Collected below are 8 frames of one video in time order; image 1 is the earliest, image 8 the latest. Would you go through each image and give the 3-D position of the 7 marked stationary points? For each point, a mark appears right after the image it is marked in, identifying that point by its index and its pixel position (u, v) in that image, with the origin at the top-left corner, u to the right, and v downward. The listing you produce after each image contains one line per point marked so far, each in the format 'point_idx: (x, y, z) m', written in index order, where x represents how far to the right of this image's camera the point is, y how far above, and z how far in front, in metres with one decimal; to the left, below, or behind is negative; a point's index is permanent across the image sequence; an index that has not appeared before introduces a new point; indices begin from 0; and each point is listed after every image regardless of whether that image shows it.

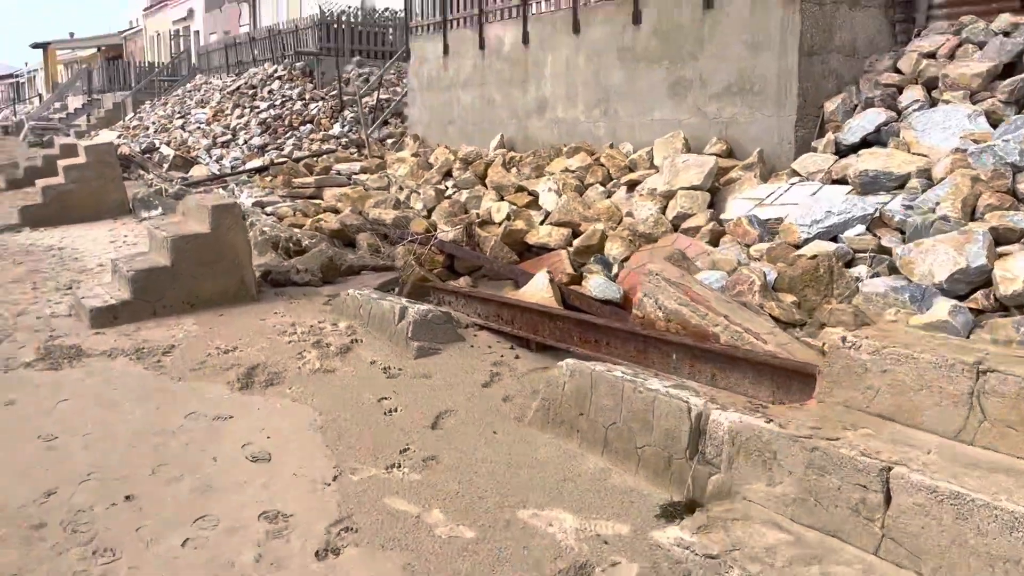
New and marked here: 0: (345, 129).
0: (-2.9, +2.8, +14.9) m
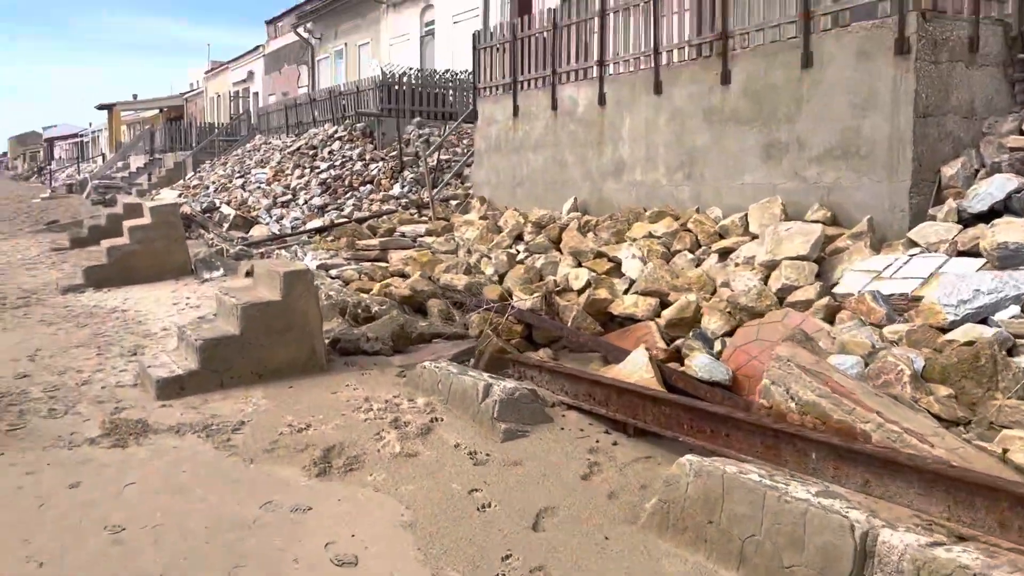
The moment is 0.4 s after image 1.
0: (-1.9, +1.7, +14.8) m
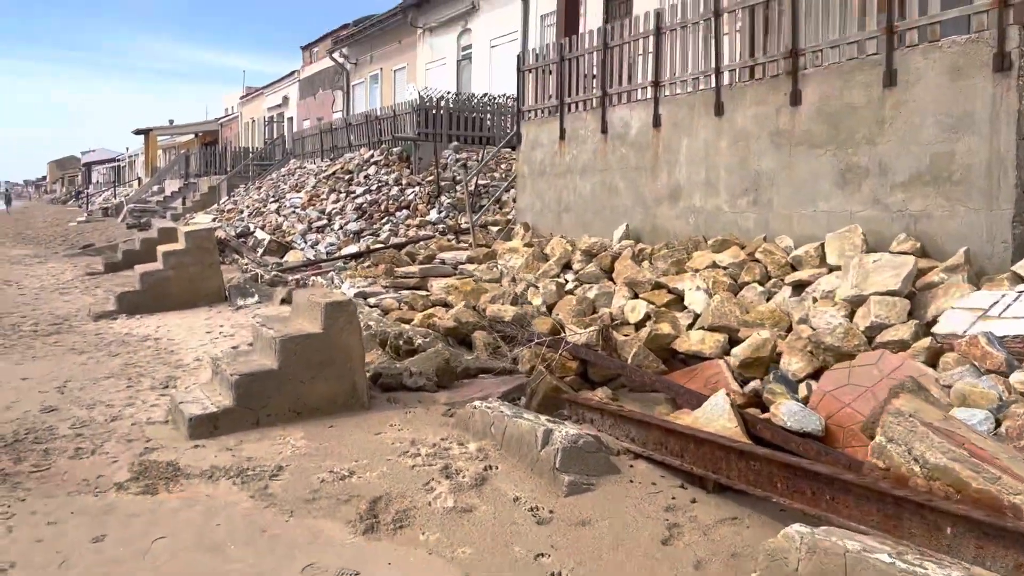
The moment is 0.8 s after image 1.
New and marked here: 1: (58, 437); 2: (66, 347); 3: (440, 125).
0: (-1.2, +1.2, +14.5) m
1: (-3.0, -1.0, +5.6) m
2: (-4.7, -0.6, +8.9) m
3: (-1.3, +3.1, +16.1) m
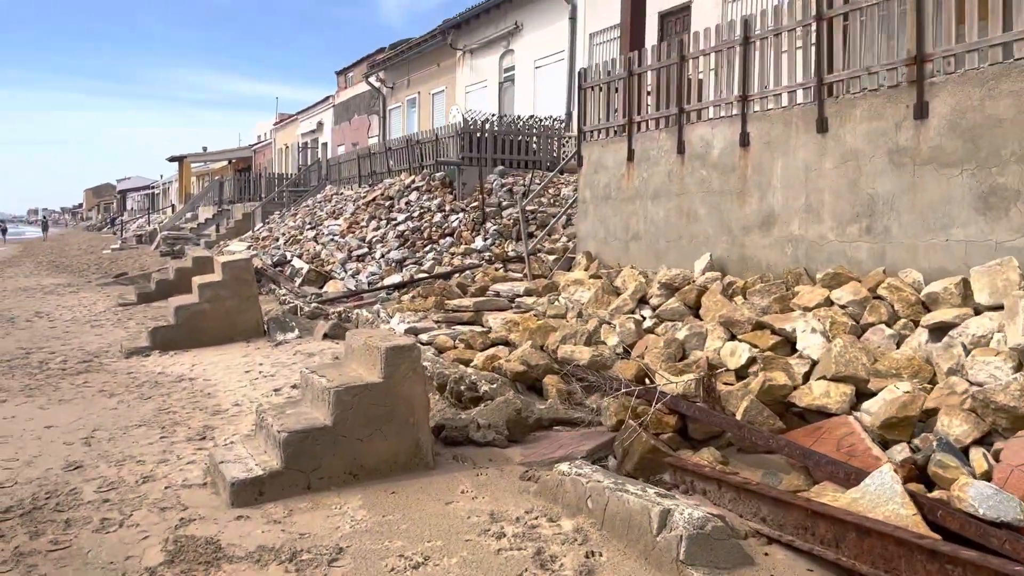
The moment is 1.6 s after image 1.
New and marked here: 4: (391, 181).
0: (-0.4, +0.7, +13.7) m
1: (-2.5, -1.2, +4.9) m
2: (-4.1, -1.0, +8.3) m
3: (-0.5, +2.5, +15.5) m
4: (-2.5, +2.2, +17.5) m
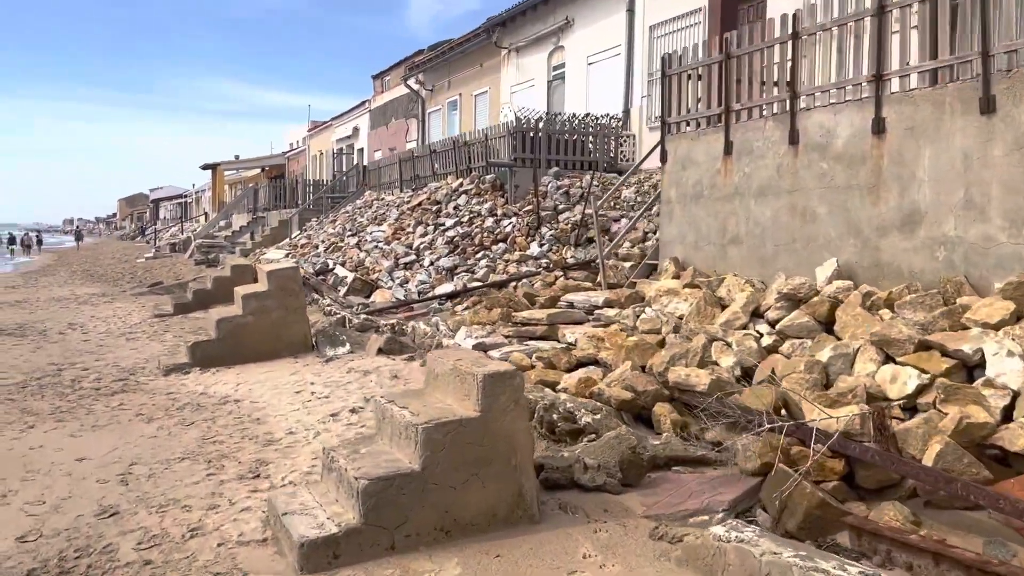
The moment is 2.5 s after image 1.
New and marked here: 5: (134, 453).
0: (+0.5, +0.6, +12.8) m
1: (-1.9, -1.3, +4.0) m
2: (-3.3, -1.1, +7.5) m
3: (+0.5, +2.4, +14.6) m
4: (-1.5, +2.0, +16.7) m
5: (-2.7, -1.2, +6.1) m
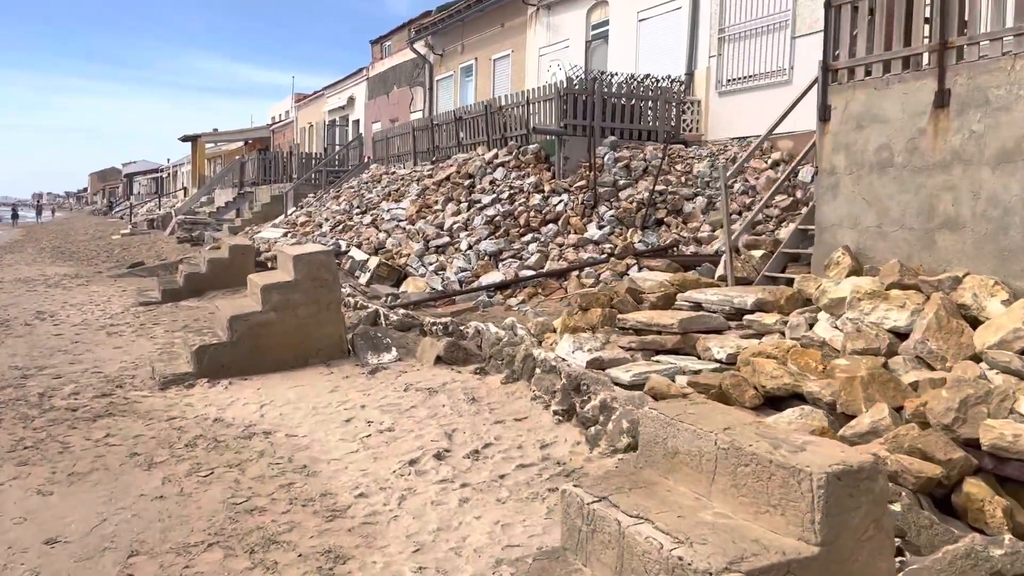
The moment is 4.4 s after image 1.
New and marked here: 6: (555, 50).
0: (+1.2, +0.7, +10.8) m
1: (-0.9, -1.4, +2.0) m
2: (-2.5, -1.0, +5.4) m
3: (+1.2, +2.5, +12.5) m
4: (-0.8, +2.3, +14.6) m
5: (-1.8, -1.2, +4.1) m
6: (+0.9, +4.8, +17.0) m
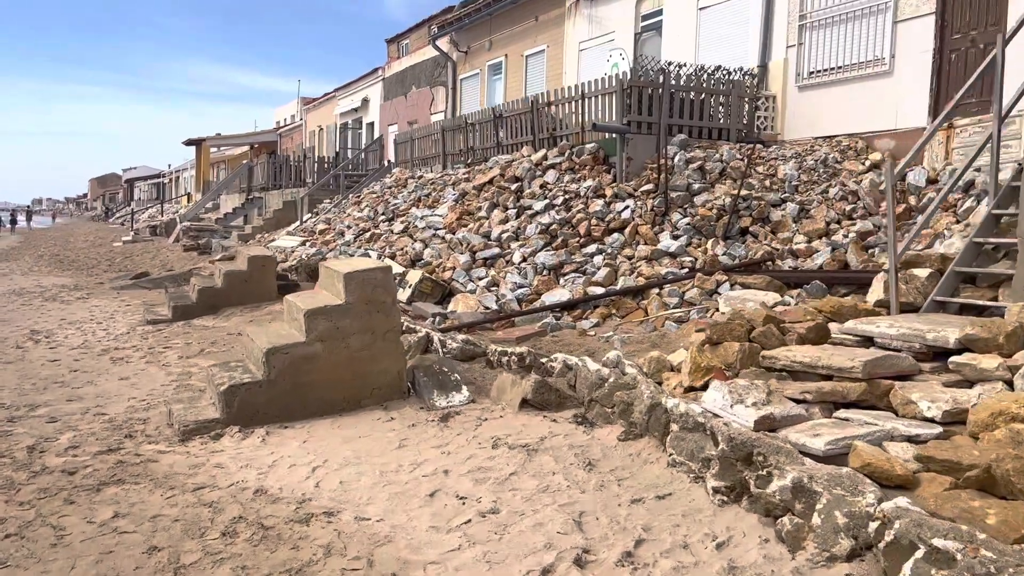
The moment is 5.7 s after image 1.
0: (+2.0, +0.5, +9.4) m
1: (-0.2, -1.5, +0.6) m
2: (-1.8, -1.2, +4.0) m
3: (+1.9, +2.3, +11.1) m
4: (-0.1, +2.0, +13.2) m
5: (-1.1, -1.3, +2.6) m
6: (+1.6, +4.5, +15.7) m
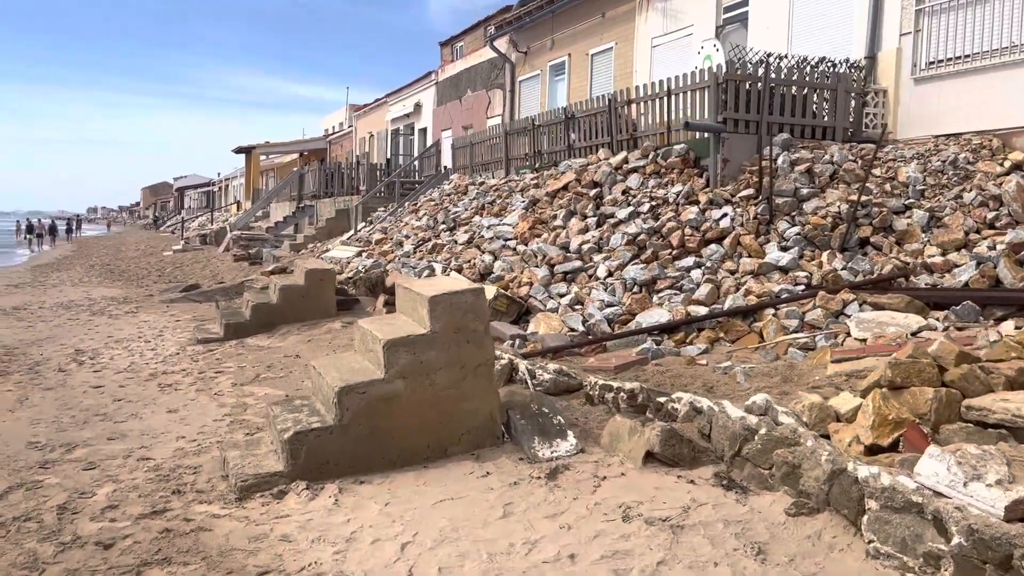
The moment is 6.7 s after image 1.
0: (+2.8, +0.3, +8.3) m
1: (+0.2, -1.6, -0.5) m
2: (-1.1, -1.3, +3.0) m
3: (+2.9, +2.1, +10.0) m
4: (+1.0, +1.8, +12.2) m
5: (-0.6, -1.5, +1.6) m
6: (+2.8, +4.3, +14.5) m
